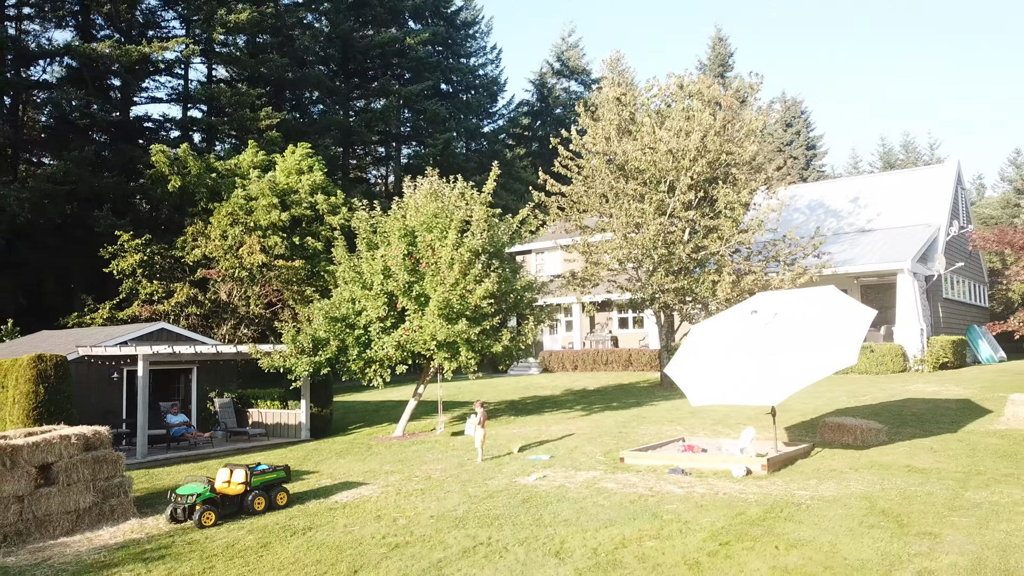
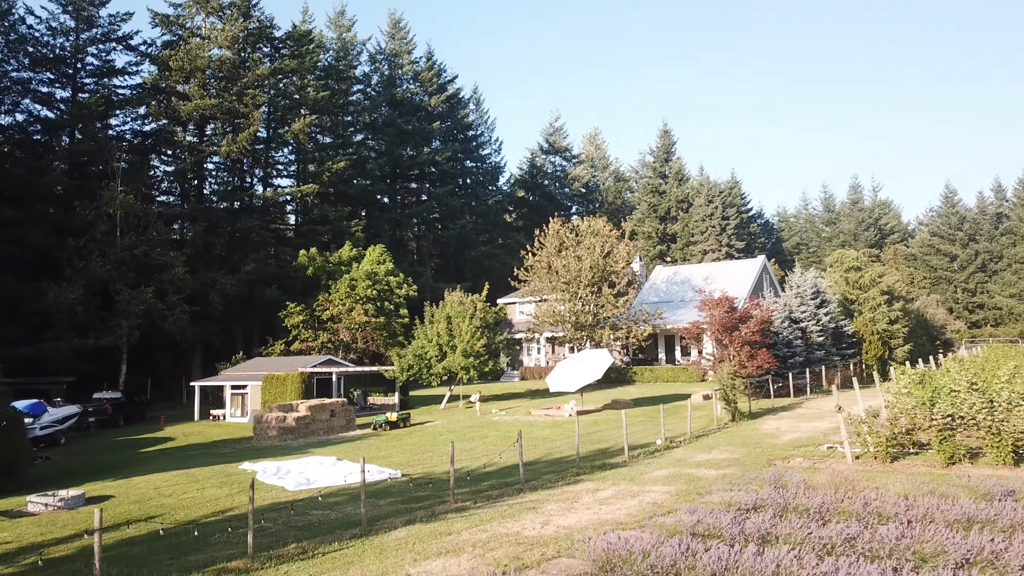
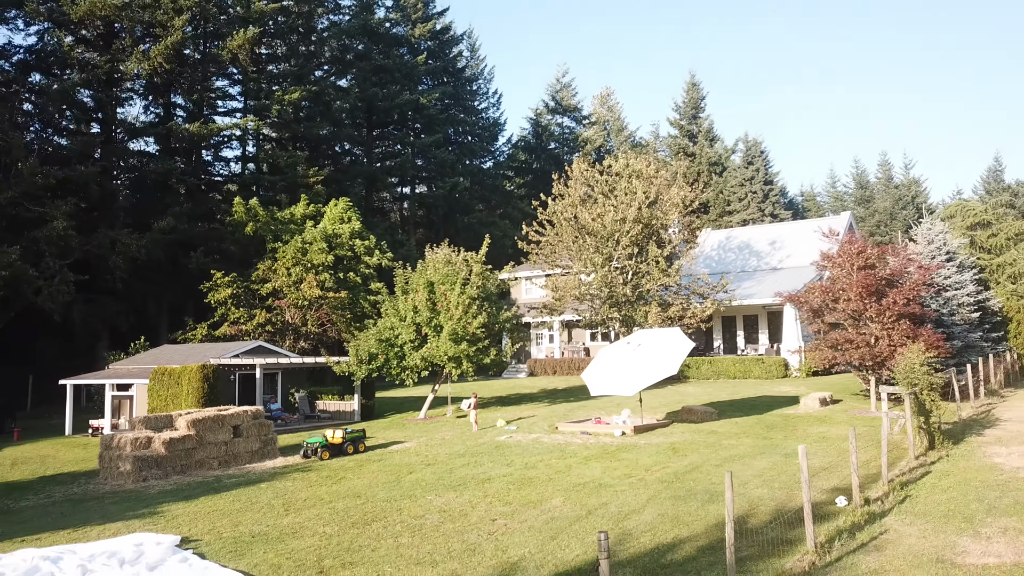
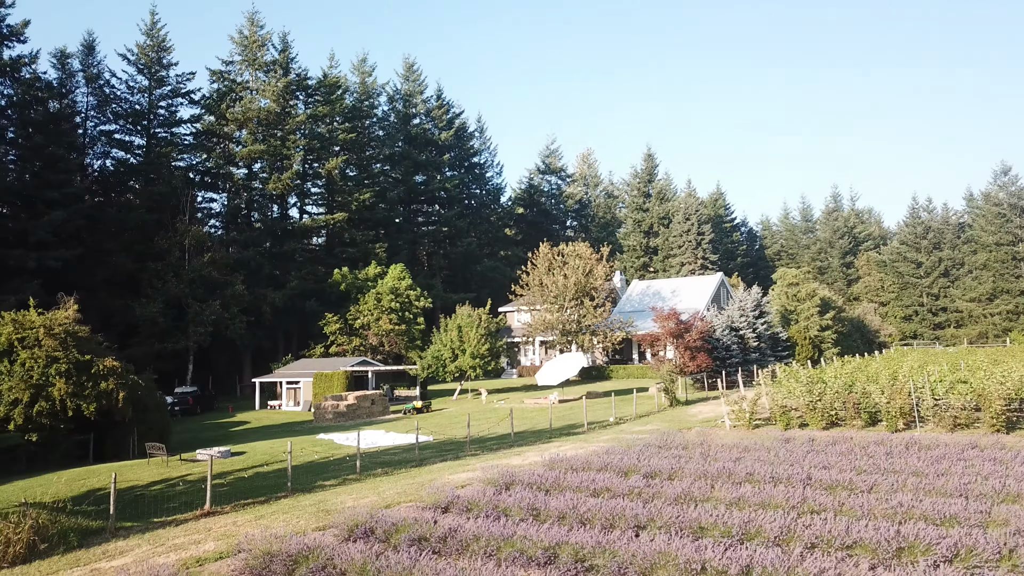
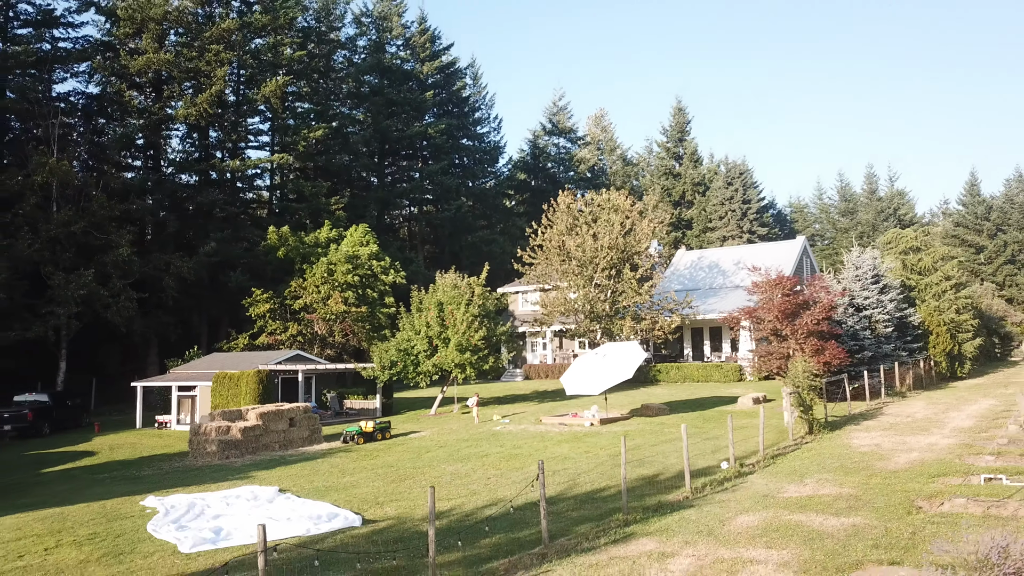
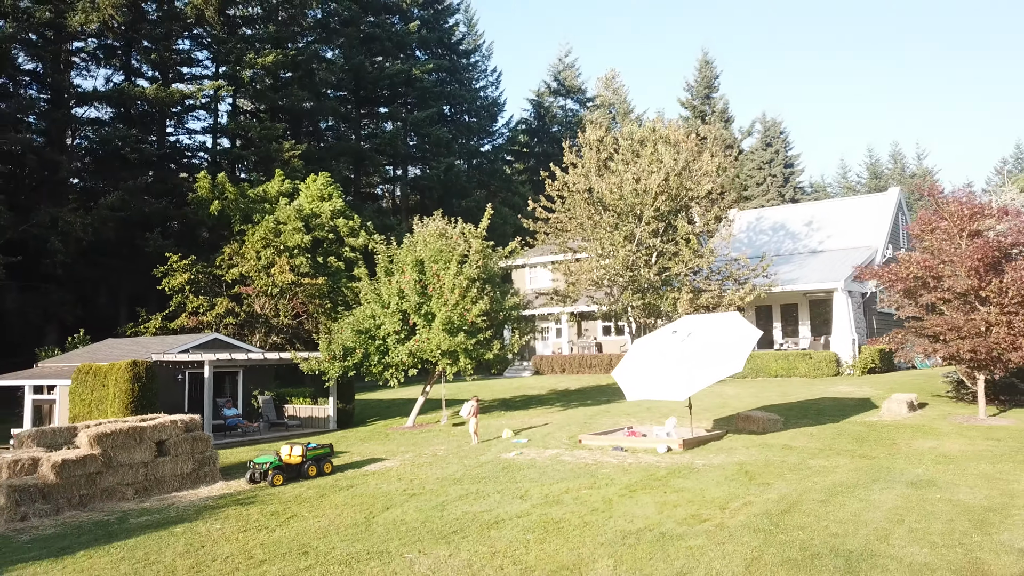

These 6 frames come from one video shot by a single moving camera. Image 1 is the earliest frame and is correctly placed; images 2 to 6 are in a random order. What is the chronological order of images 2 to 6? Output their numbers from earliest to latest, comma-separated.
6, 3, 5, 2, 4
